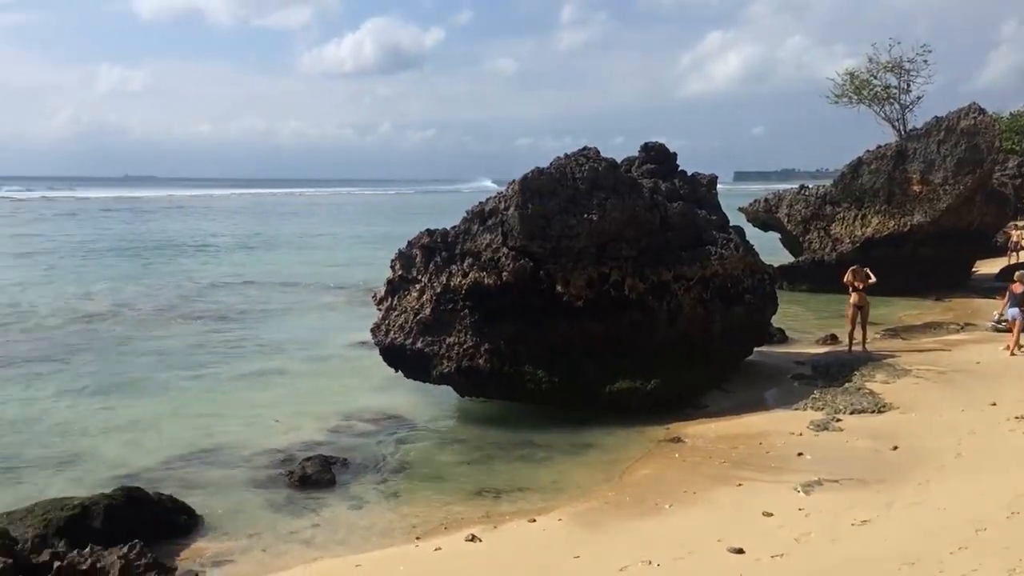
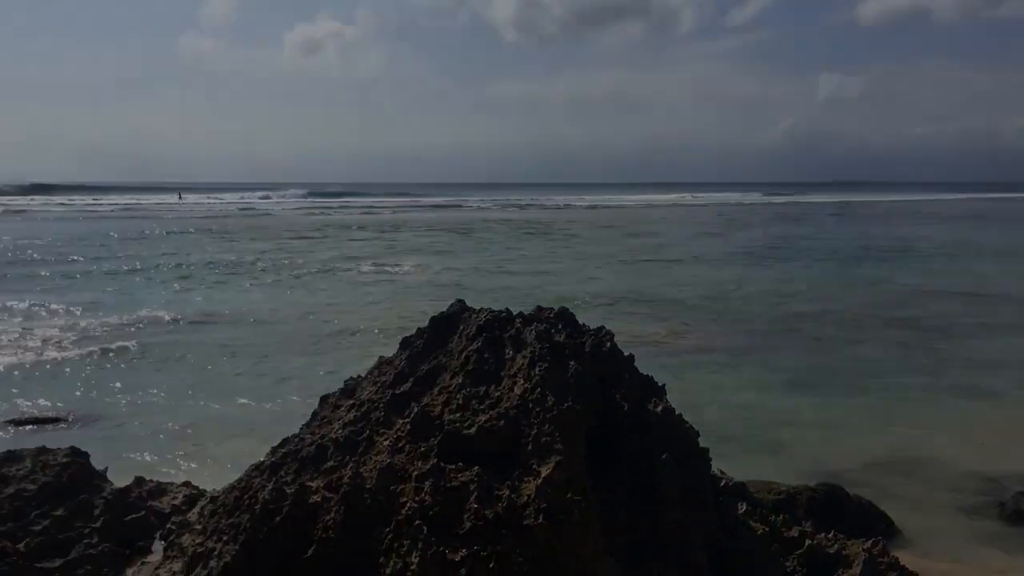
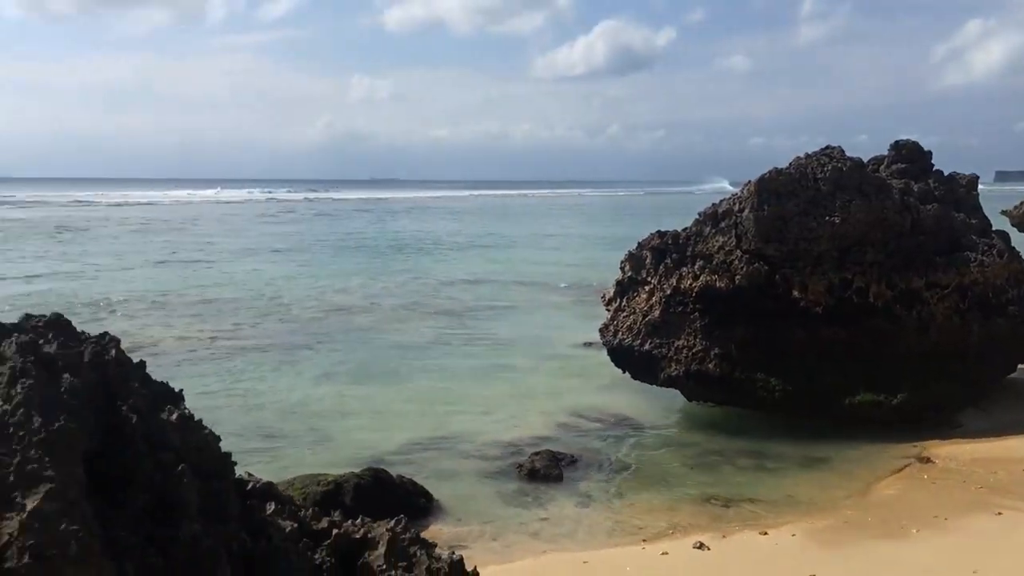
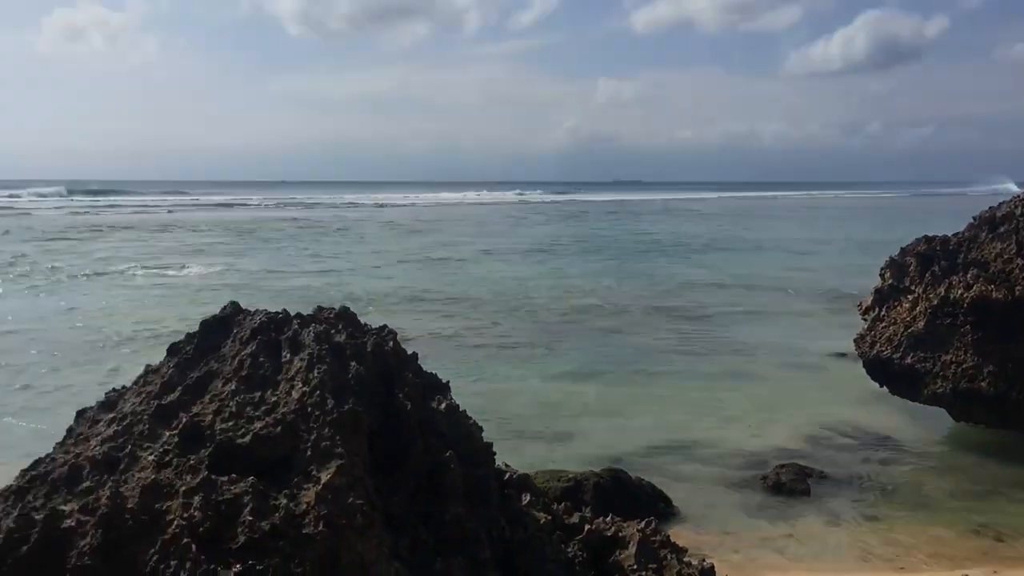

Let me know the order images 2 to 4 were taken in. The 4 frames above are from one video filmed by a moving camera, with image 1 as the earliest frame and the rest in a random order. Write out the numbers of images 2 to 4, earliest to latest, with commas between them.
3, 4, 2
